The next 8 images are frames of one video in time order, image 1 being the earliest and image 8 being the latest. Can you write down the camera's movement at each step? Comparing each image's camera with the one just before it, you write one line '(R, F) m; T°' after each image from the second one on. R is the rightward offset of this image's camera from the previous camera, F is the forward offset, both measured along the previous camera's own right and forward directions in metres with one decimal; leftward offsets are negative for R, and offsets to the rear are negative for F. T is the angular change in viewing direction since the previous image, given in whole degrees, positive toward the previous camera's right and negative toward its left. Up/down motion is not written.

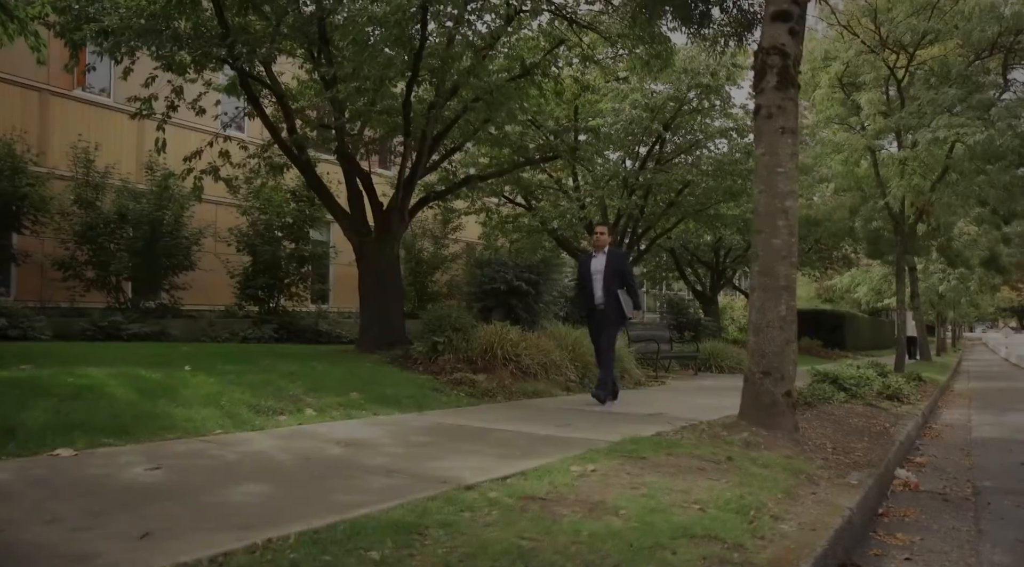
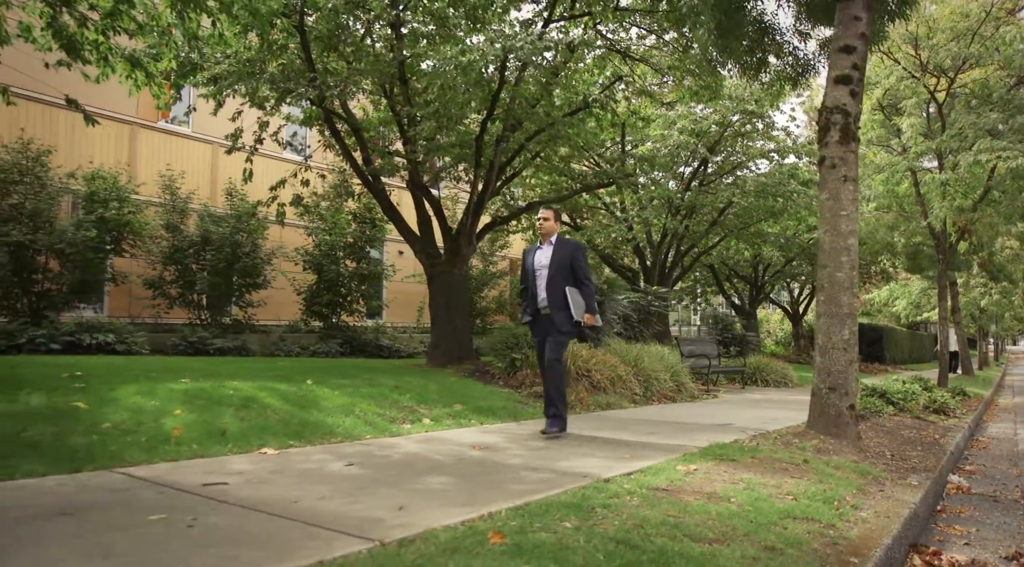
(-0.5, -0.9) m; -2°
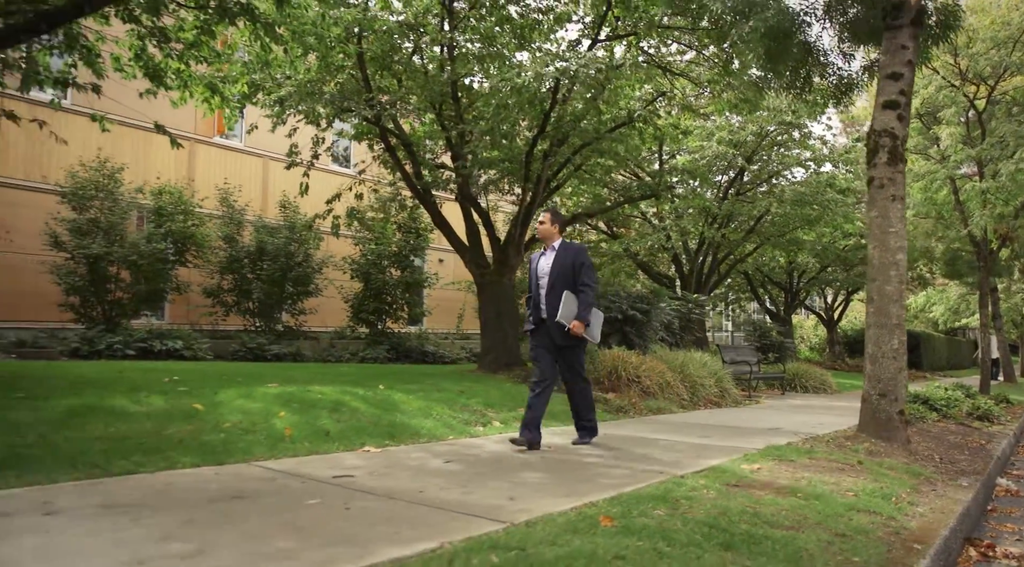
(-0.3, -0.5) m; -2°
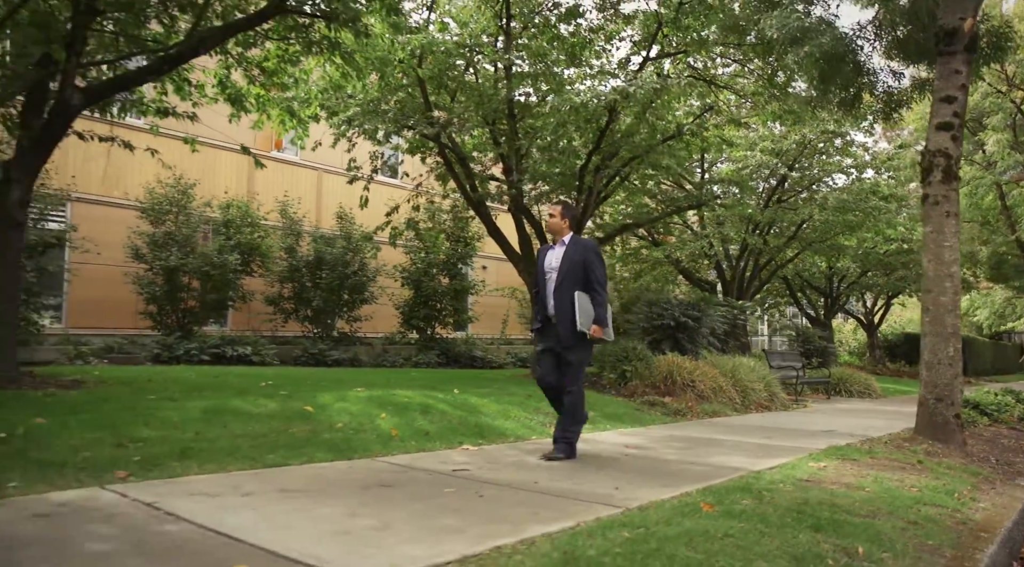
(-0.4, -0.5) m; -2°
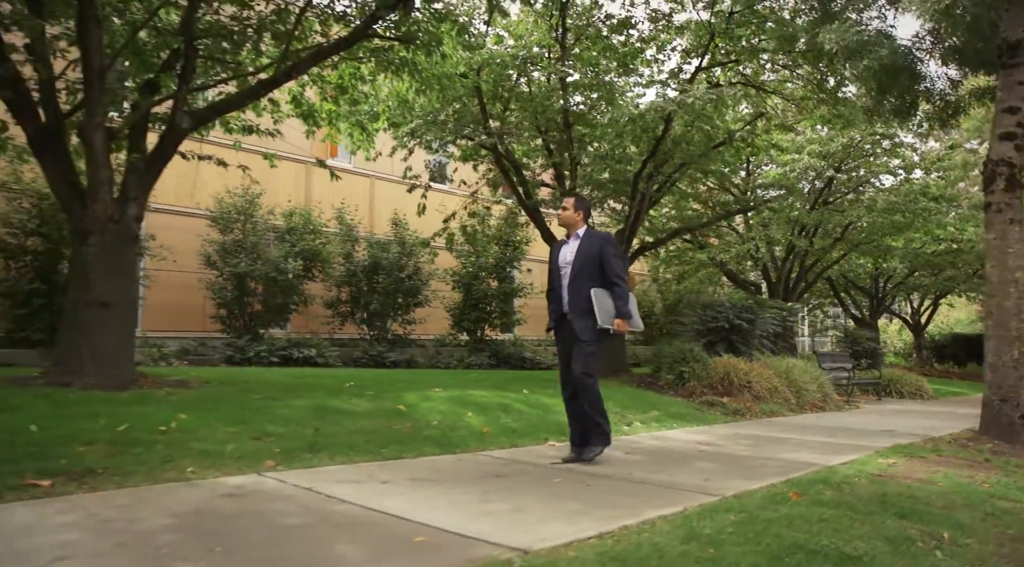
(-0.4, -0.4) m; -3°
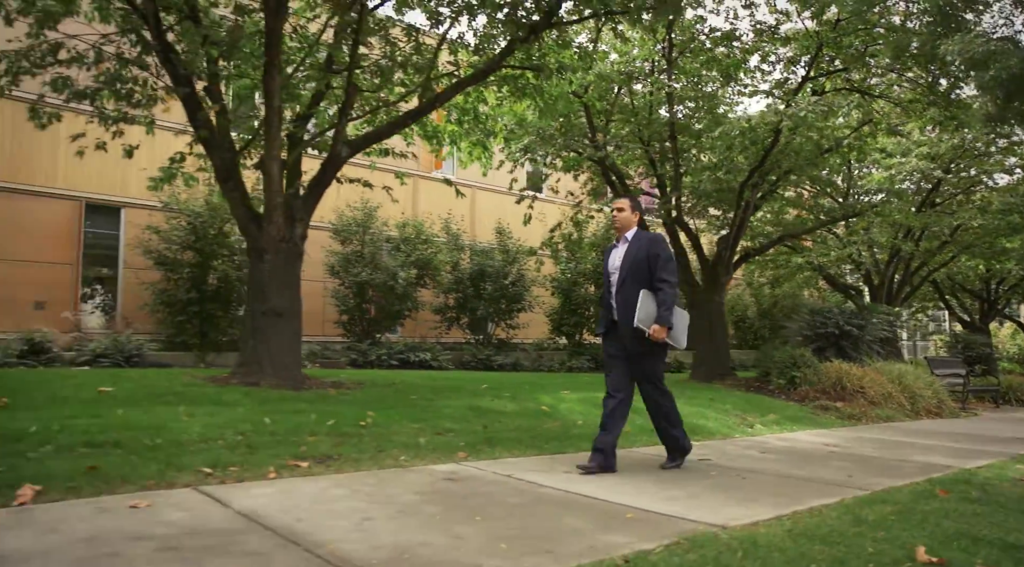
(-0.5, -0.6) m; -6°
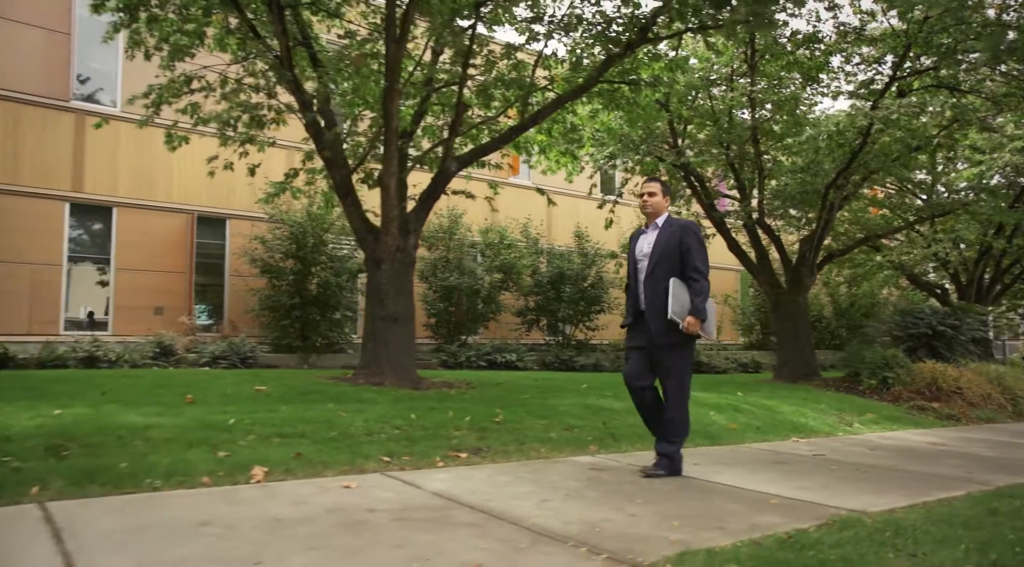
(-0.4, -0.5) m; -5°
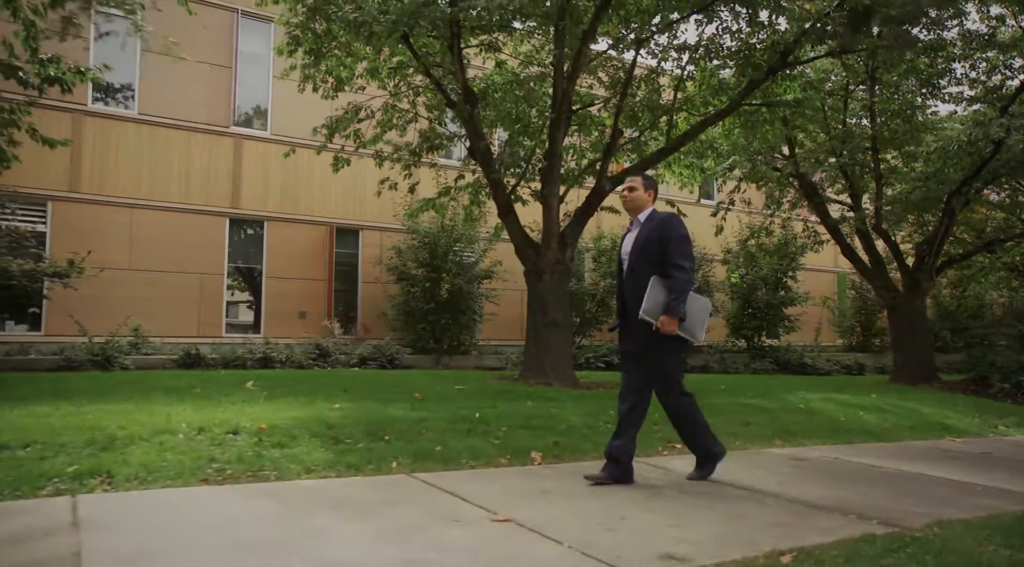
(-1.0, -0.9) m; -5°
